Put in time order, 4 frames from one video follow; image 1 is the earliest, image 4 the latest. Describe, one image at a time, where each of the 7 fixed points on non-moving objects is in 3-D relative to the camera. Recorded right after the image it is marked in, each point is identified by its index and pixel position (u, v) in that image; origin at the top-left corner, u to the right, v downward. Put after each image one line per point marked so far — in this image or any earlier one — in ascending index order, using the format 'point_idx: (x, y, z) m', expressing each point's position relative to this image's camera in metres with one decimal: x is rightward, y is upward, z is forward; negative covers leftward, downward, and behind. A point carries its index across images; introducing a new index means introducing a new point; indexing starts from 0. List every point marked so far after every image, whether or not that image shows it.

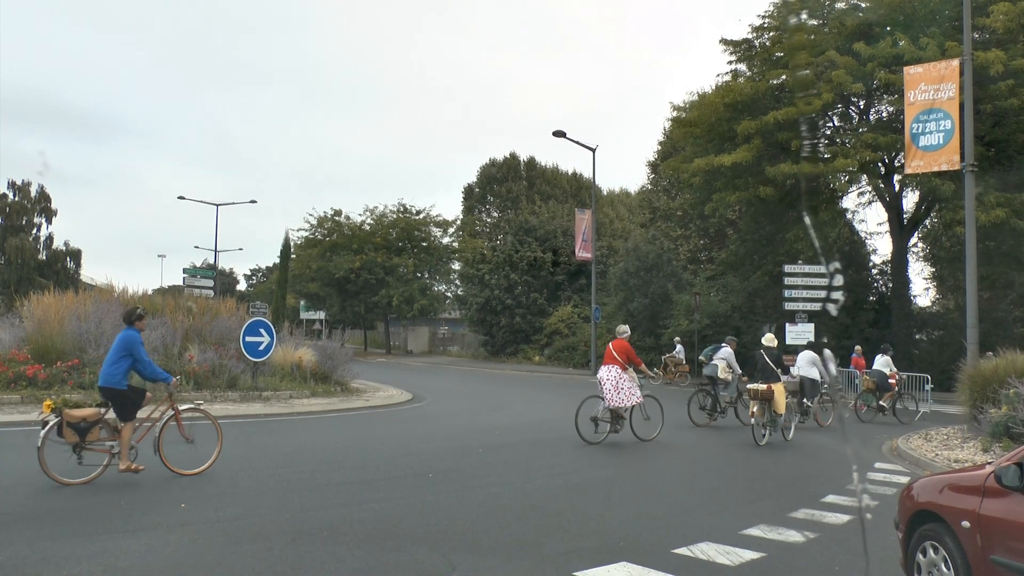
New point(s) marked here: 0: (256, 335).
0: (-5.3, -1.0, +16.7) m
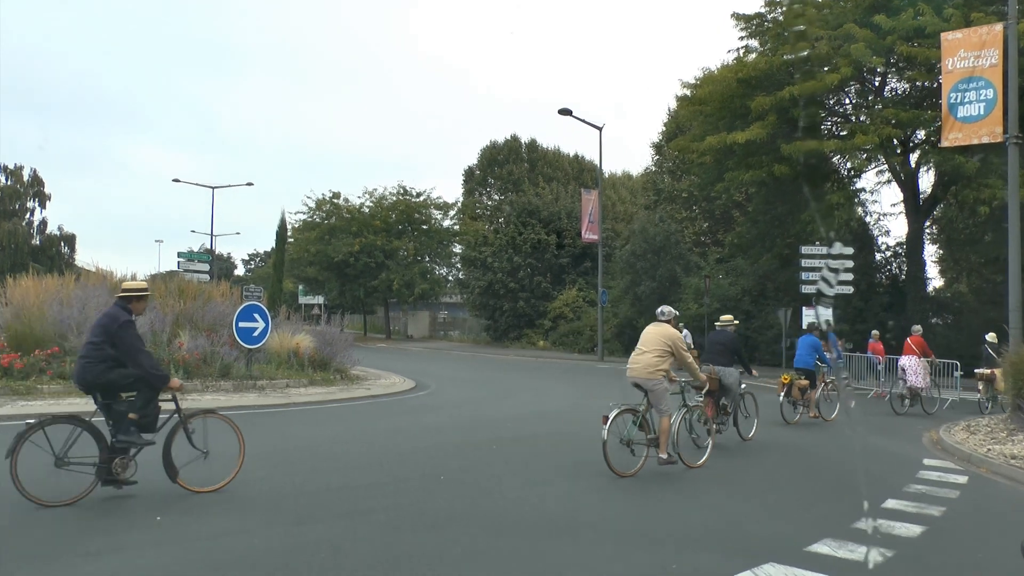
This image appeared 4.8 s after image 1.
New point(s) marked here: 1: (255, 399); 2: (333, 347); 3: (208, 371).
0: (-5.1, -0.6, +16.1) m
1: (-4.5, -2.0, +14.5) m
2: (-4.3, -1.4, +19.6) m
3: (-5.9, -1.6, +16.0) m
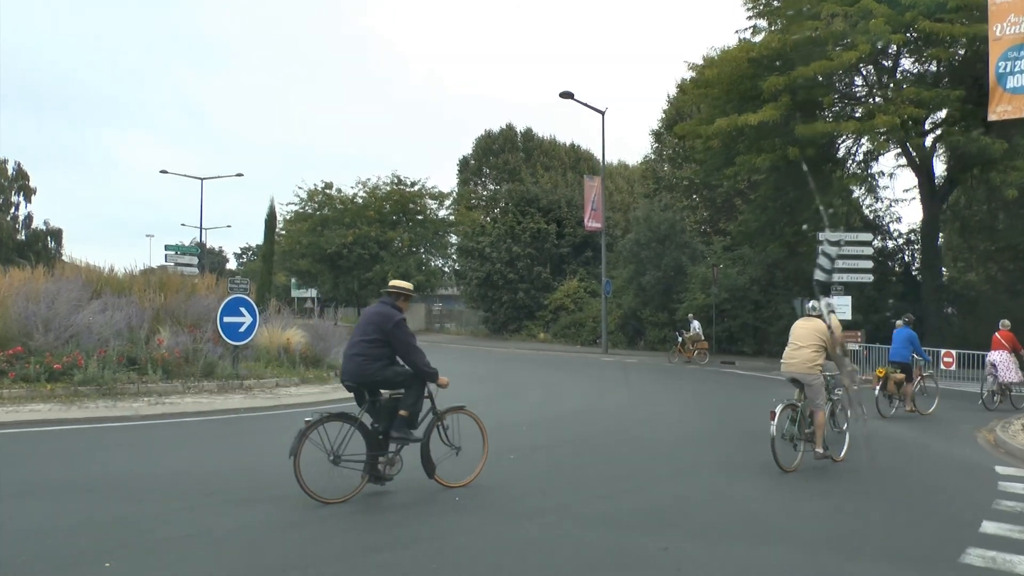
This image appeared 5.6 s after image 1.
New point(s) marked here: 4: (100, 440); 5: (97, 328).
0: (-5.1, -0.5, +15.2) m
1: (-4.5, -1.9, +13.7) m
2: (-4.3, -1.2, +18.8) m
3: (-5.9, -1.5, +15.2) m
4: (-4.9, -1.8, +9.7) m
5: (-7.5, -0.7, +14.7) m
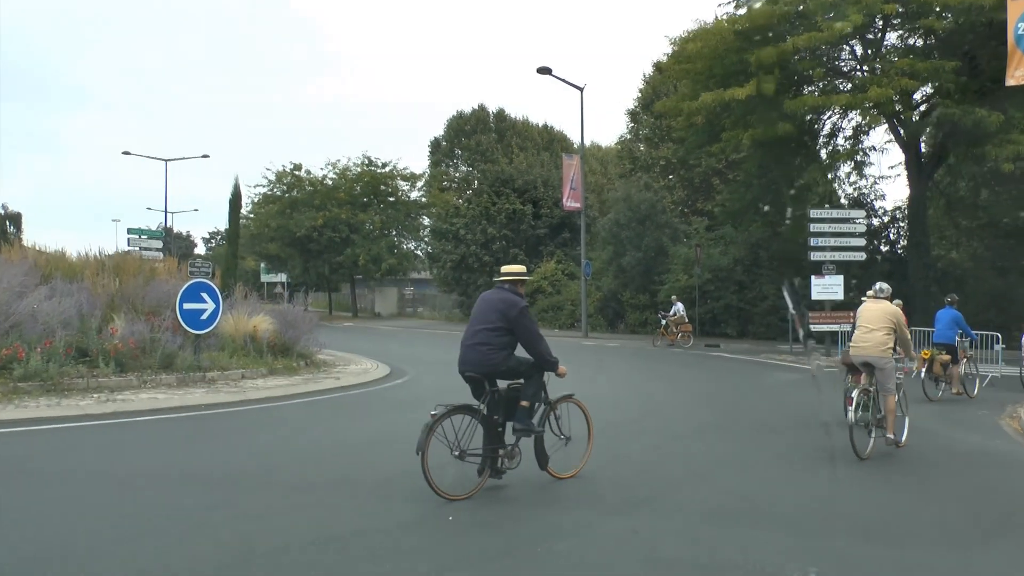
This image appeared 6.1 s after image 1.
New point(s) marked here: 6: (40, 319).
0: (-5.4, -0.2, +14.4) m
1: (-4.7, -1.6, +12.9) m
2: (-4.7, -0.9, +18.0) m
3: (-6.2, -1.2, +14.3) m
4: (-5.0, -1.6, +8.9) m
5: (-7.8, -0.5, +13.8) m
6: (-7.8, -0.5, +13.8) m
